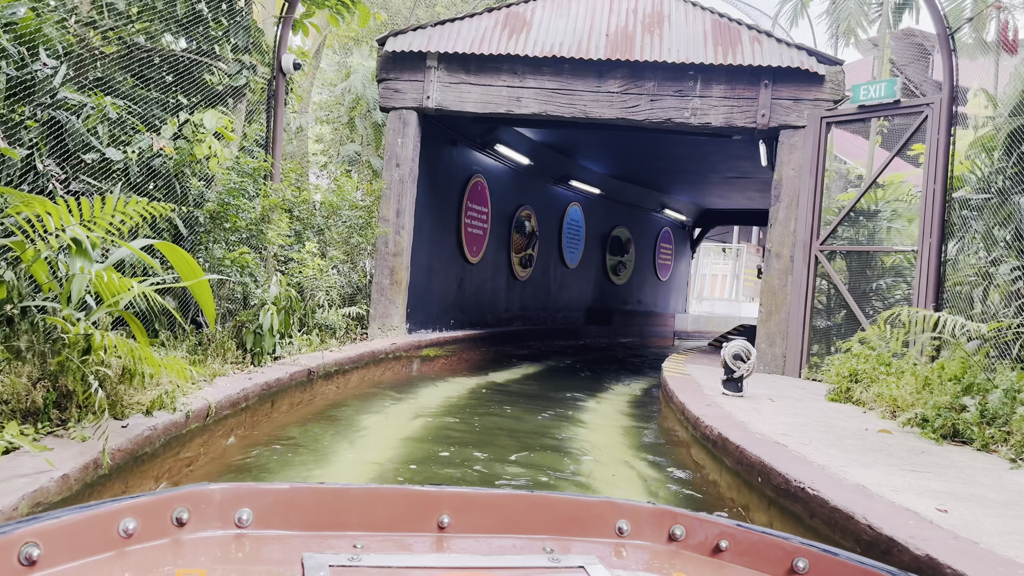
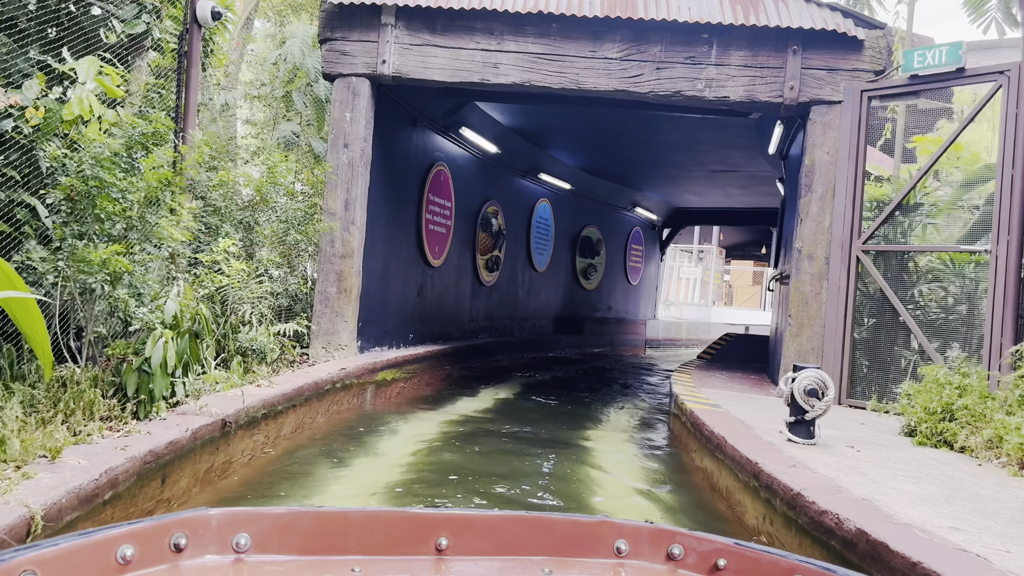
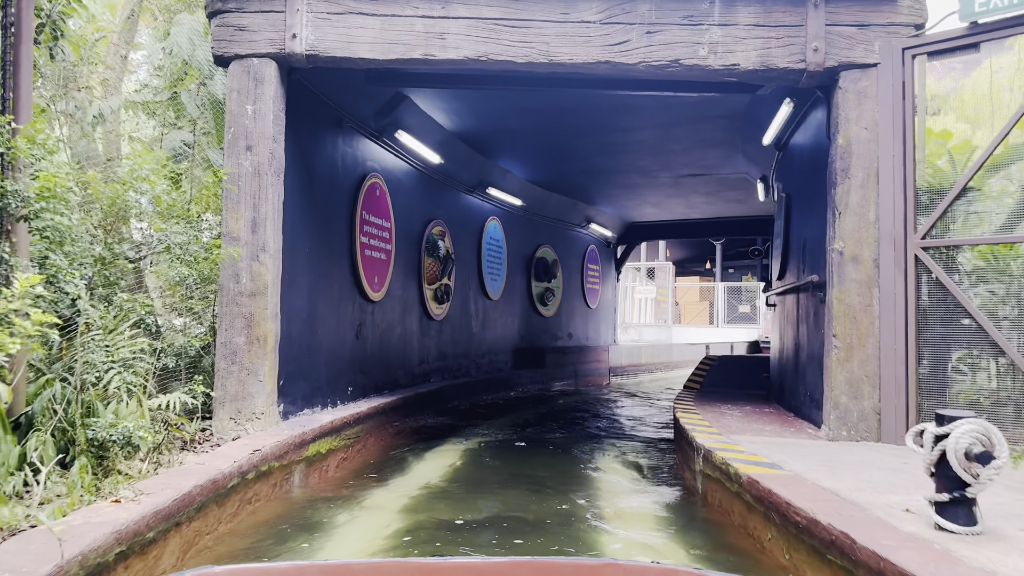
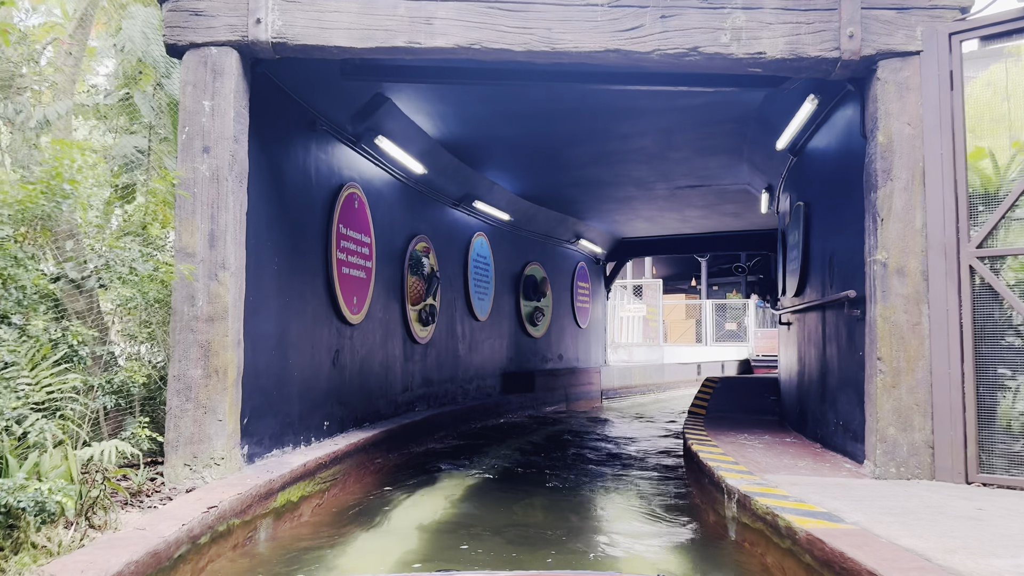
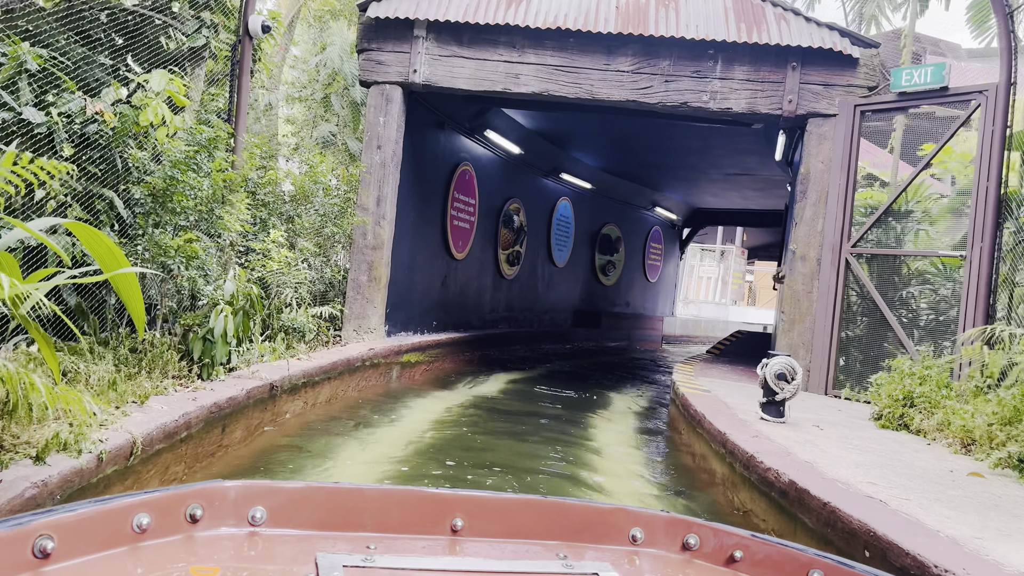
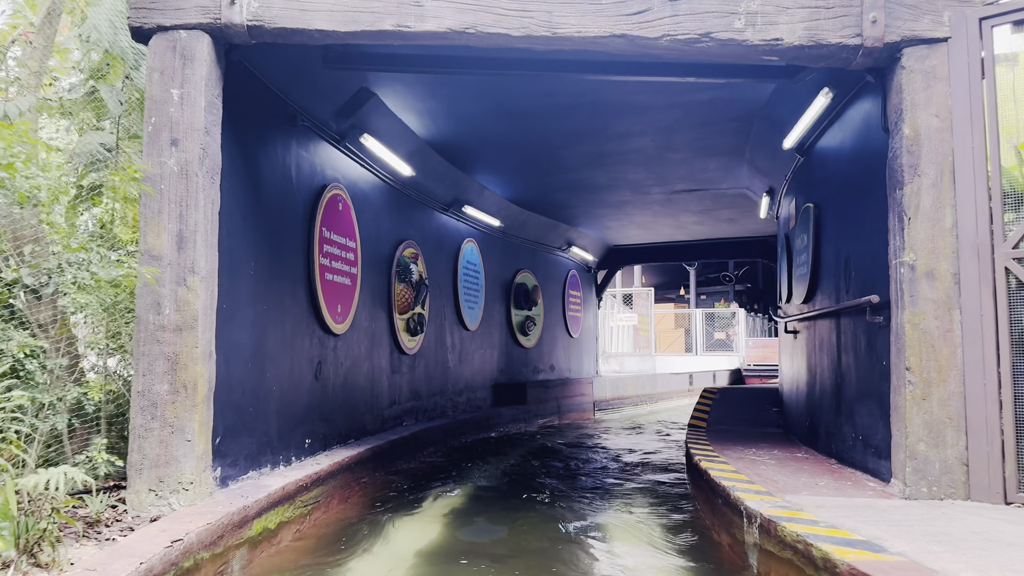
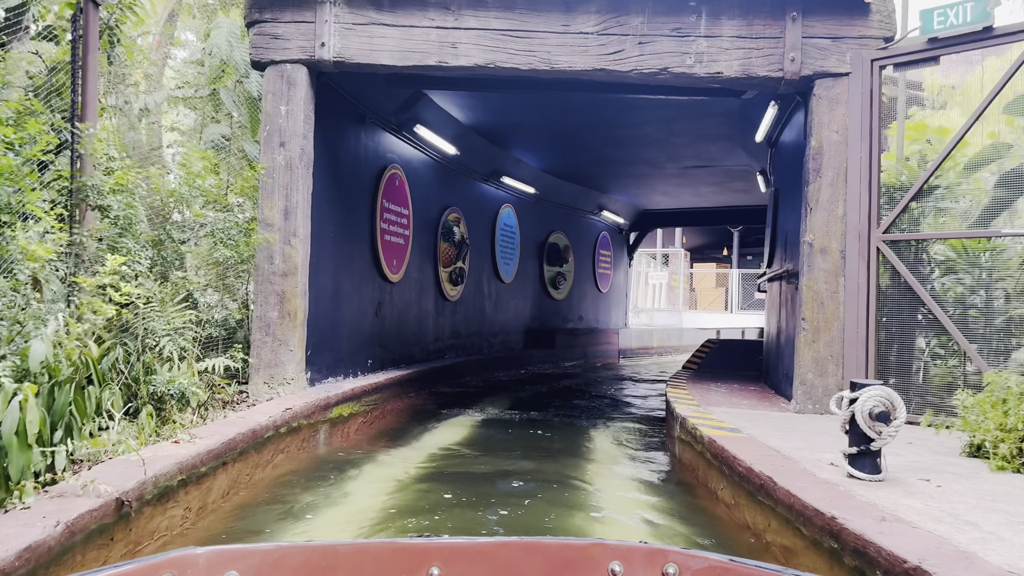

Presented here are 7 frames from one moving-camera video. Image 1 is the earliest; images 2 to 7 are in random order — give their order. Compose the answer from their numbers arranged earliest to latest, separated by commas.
5, 2, 7, 3, 4, 6
